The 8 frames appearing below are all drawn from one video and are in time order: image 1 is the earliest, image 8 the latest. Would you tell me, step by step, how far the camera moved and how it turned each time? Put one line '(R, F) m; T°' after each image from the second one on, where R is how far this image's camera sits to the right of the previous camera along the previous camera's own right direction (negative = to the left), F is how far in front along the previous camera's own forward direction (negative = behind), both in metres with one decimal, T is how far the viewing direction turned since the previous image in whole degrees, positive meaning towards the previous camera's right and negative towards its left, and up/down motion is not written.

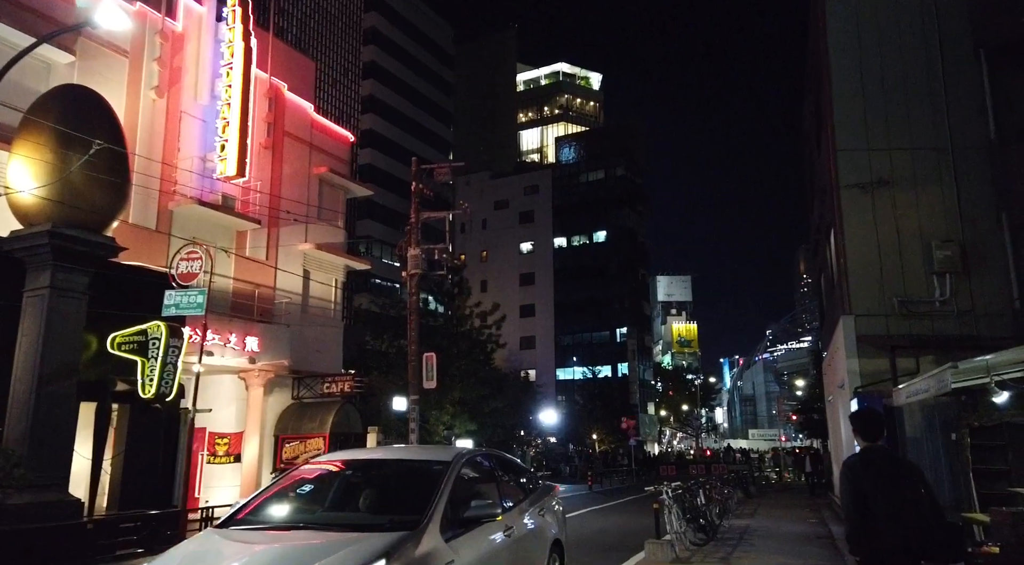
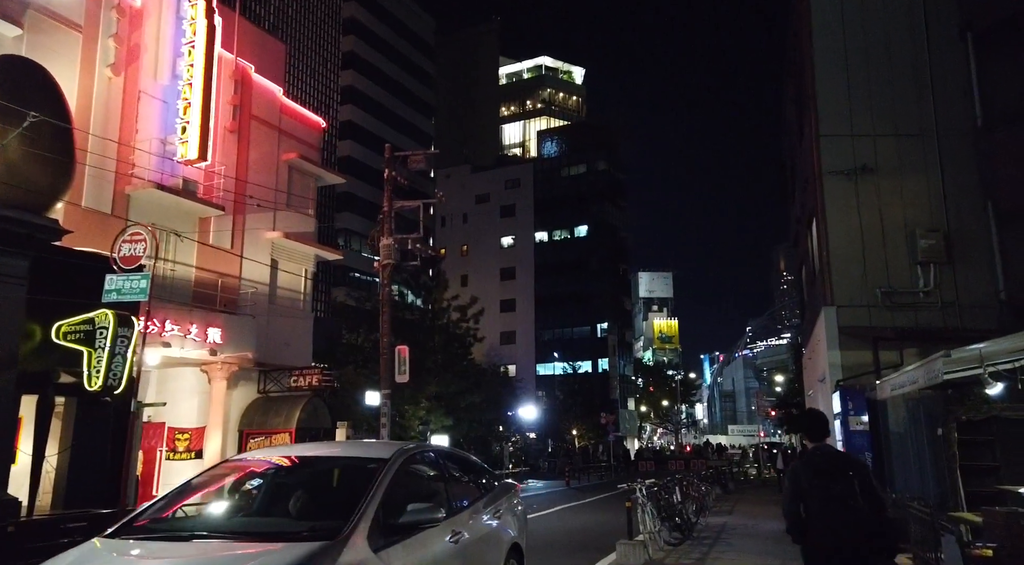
(+0.2, +0.7) m; +1°
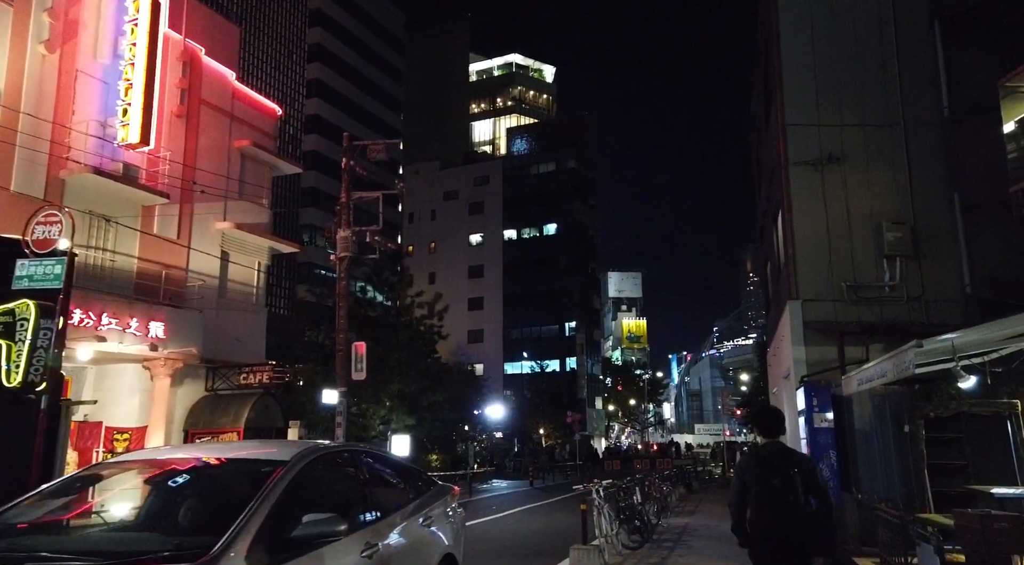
(+0.3, +0.7) m; +2°
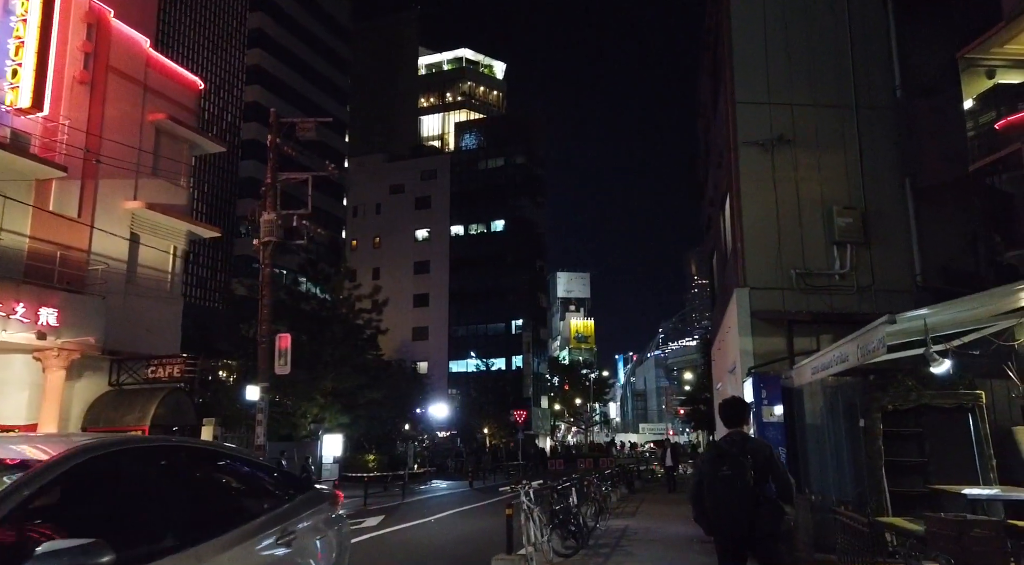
(+0.4, +1.2) m; +4°
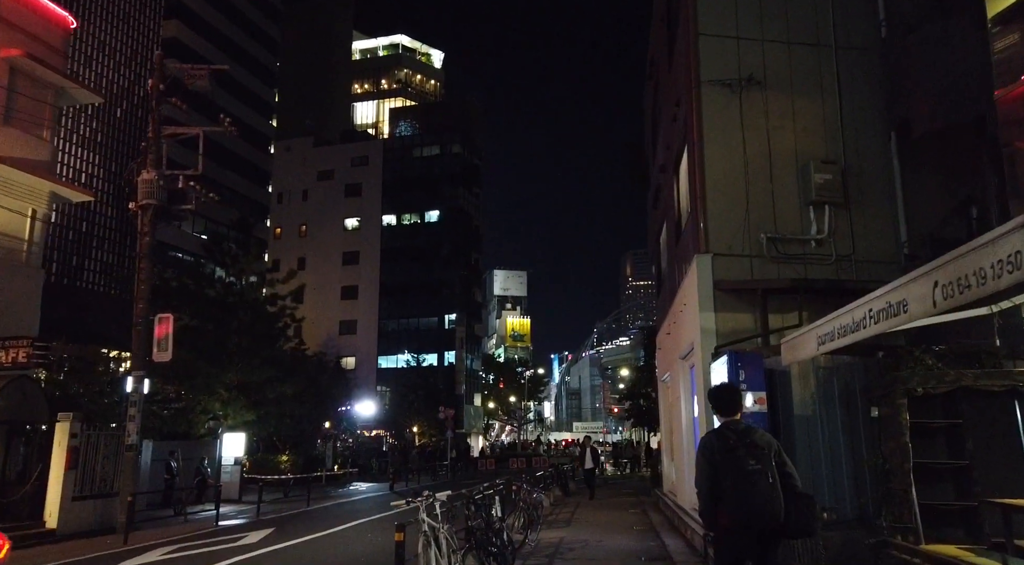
(+0.4, +2.6) m; +5°
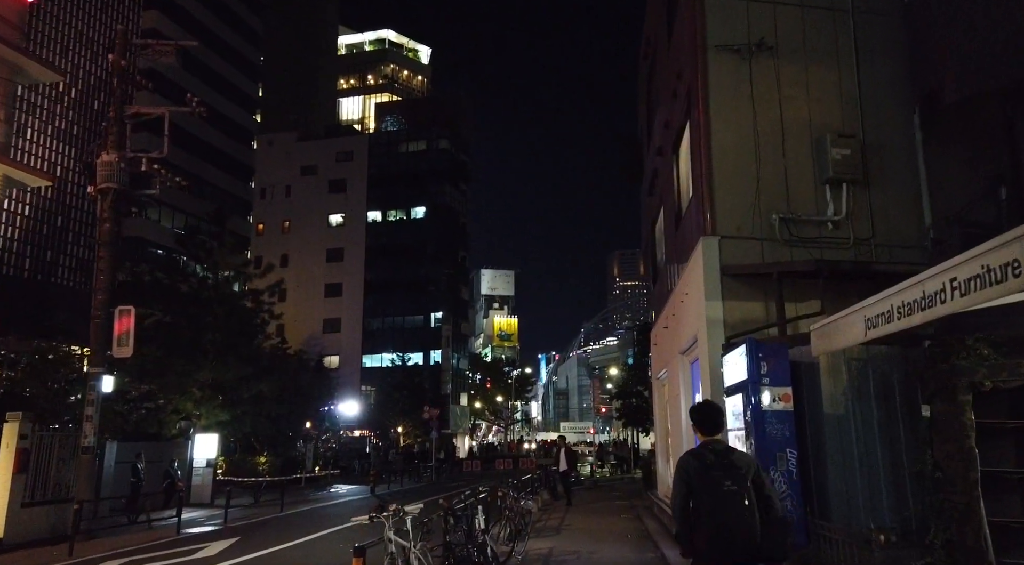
(0.0, +1.1) m; +1°
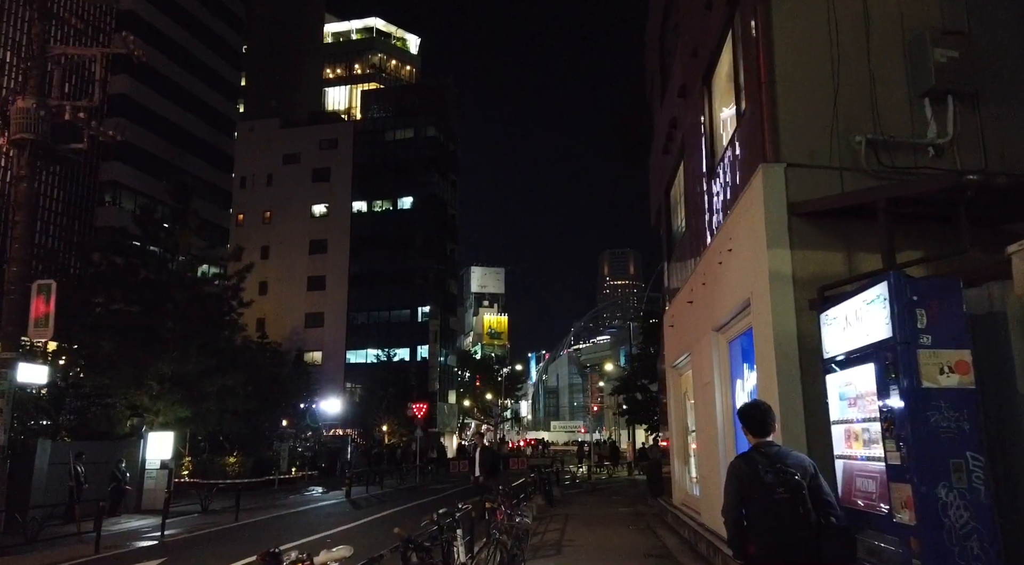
(0.0, +2.7) m; +1°
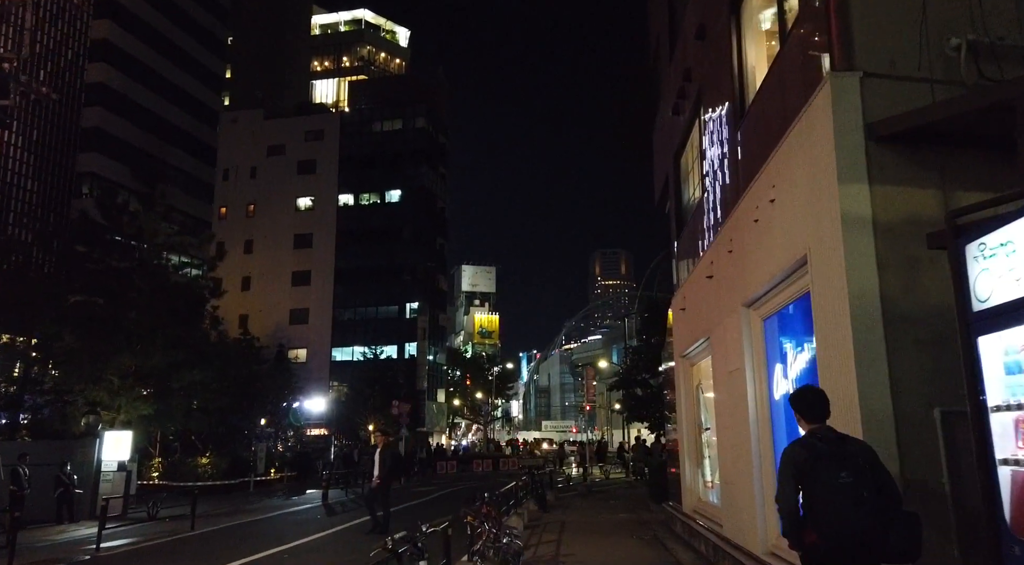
(0.0, +1.9) m; +1°
